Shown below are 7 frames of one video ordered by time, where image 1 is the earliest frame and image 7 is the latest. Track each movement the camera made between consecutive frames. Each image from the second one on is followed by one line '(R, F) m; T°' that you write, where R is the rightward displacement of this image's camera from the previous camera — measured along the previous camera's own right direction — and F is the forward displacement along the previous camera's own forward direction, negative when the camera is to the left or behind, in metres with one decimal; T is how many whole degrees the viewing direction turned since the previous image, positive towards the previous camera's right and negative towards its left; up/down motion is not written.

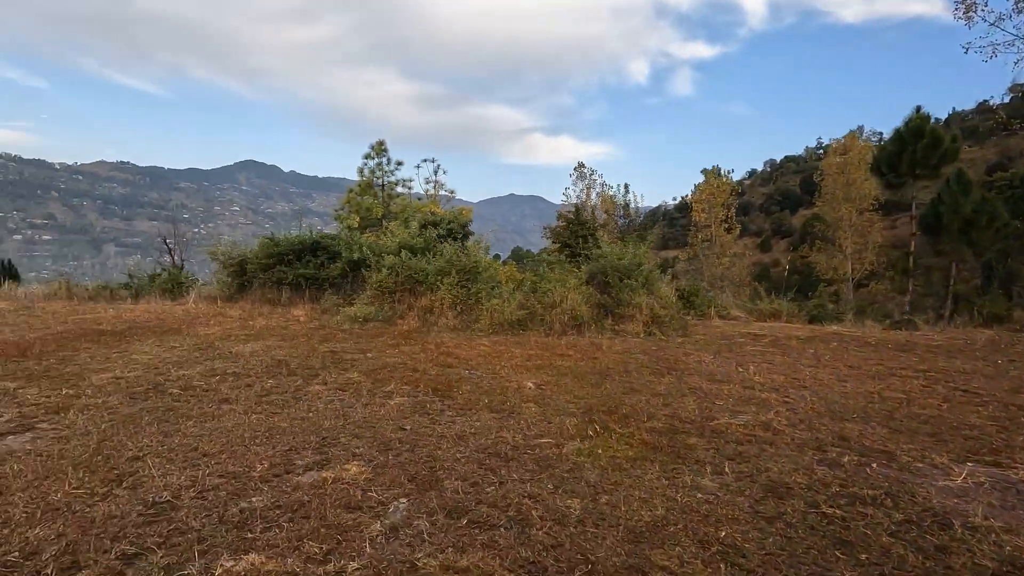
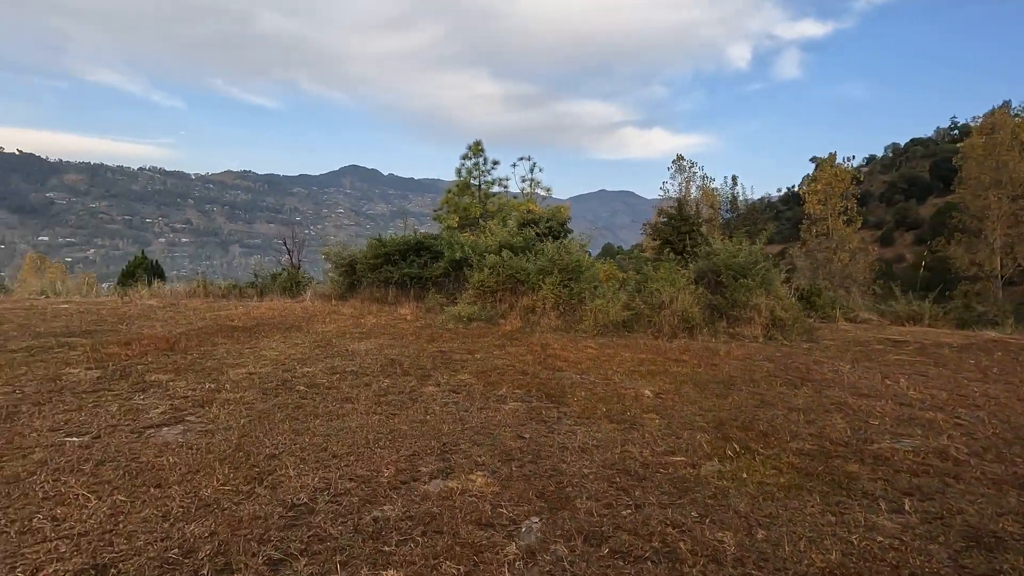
(-0.2, +0.1) m; -10°
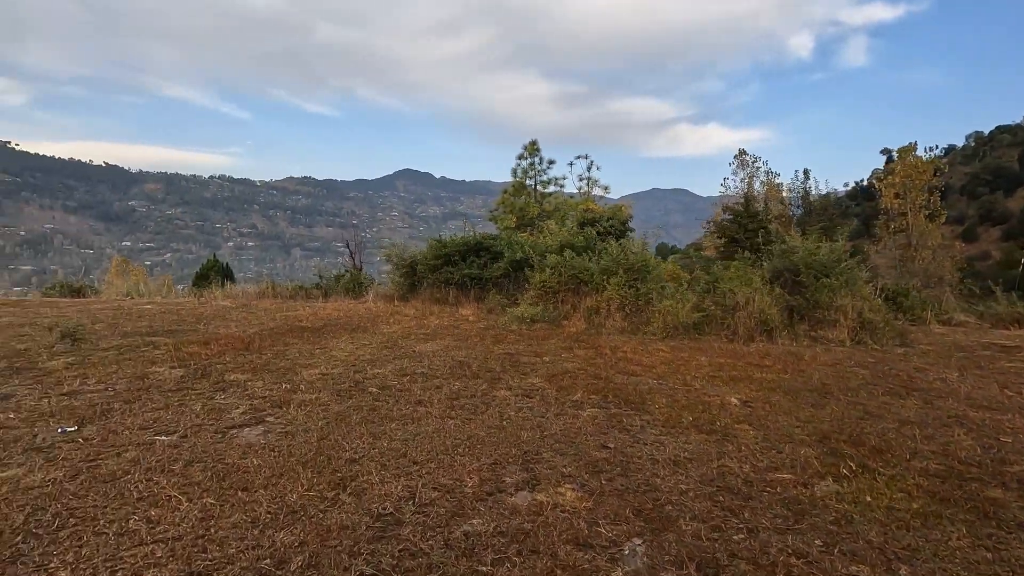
(-0.2, +0.1) m; -5°
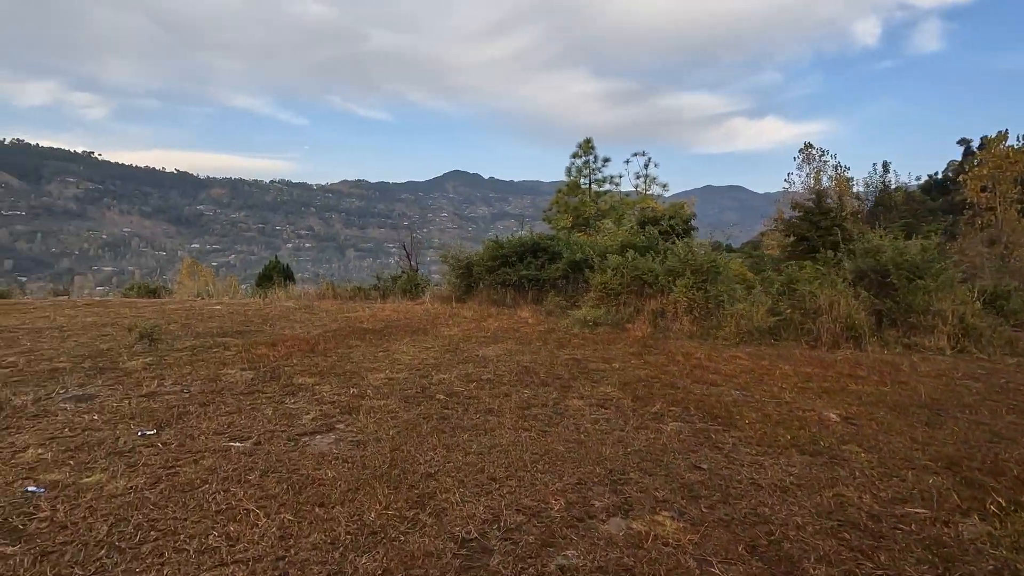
(-0.2, +0.2) m; -5°
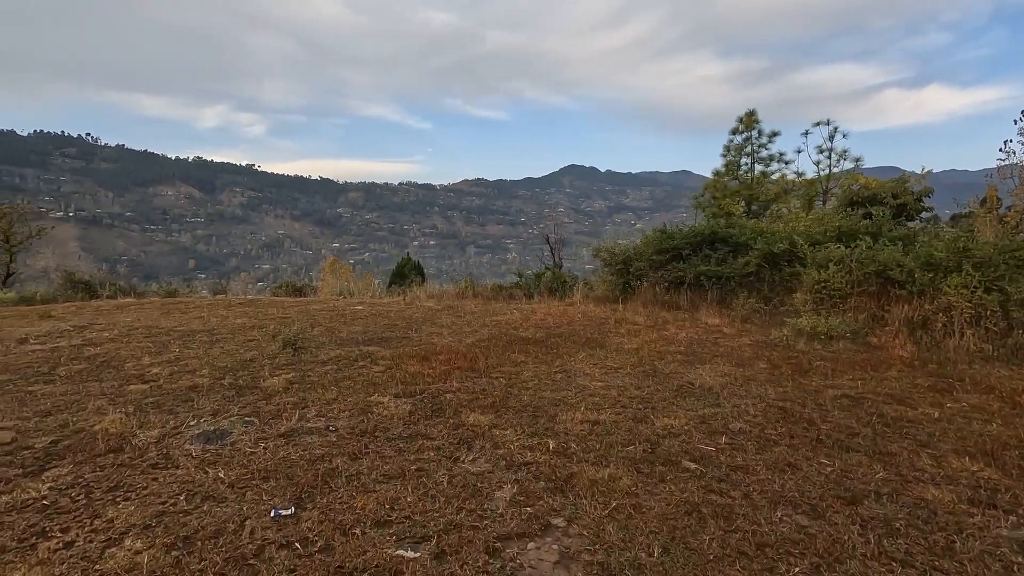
(-0.7, +1.1) m; -12°
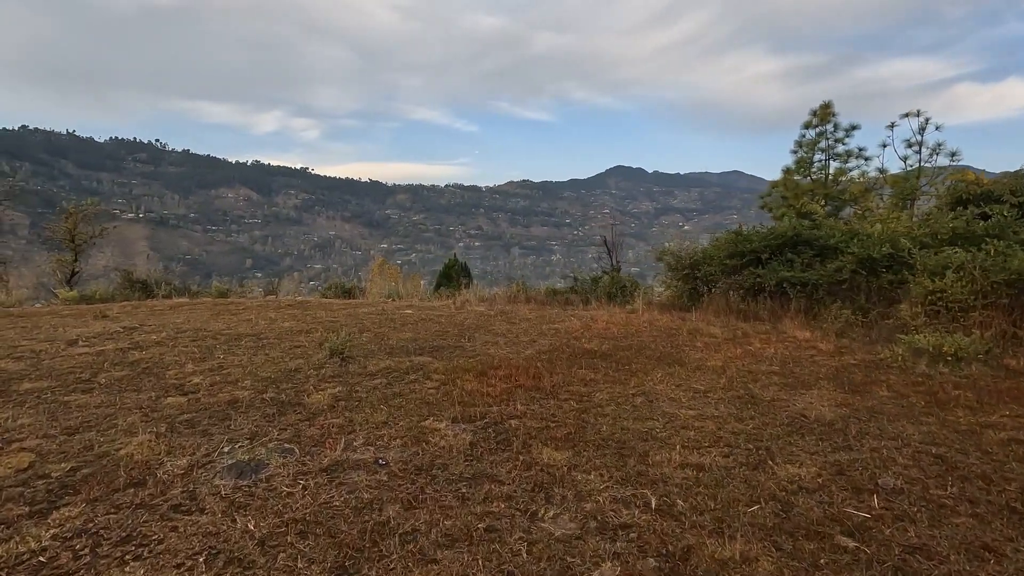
(-0.2, +0.5) m; -5°
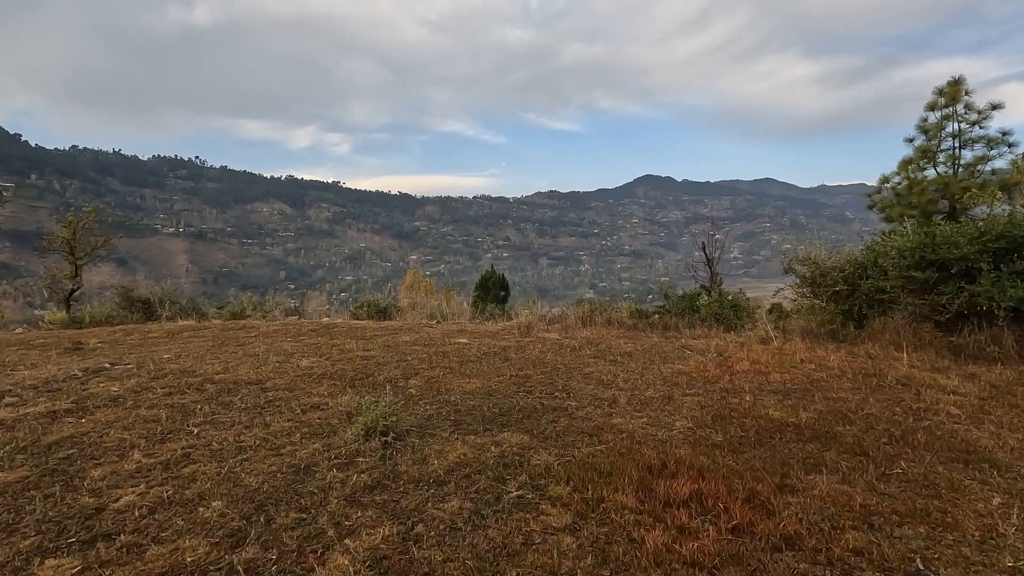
(-0.6, +1.8) m; -3°
